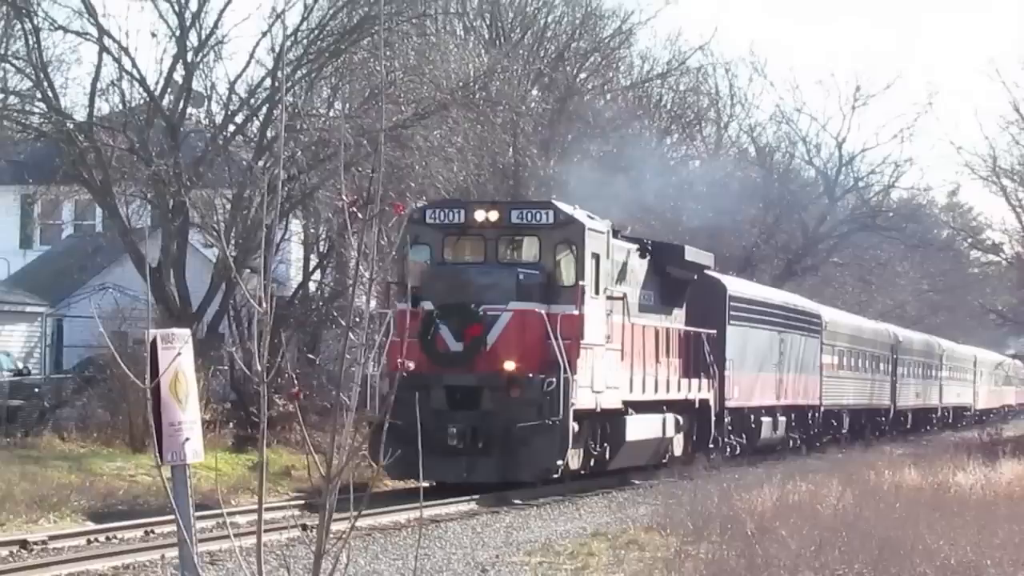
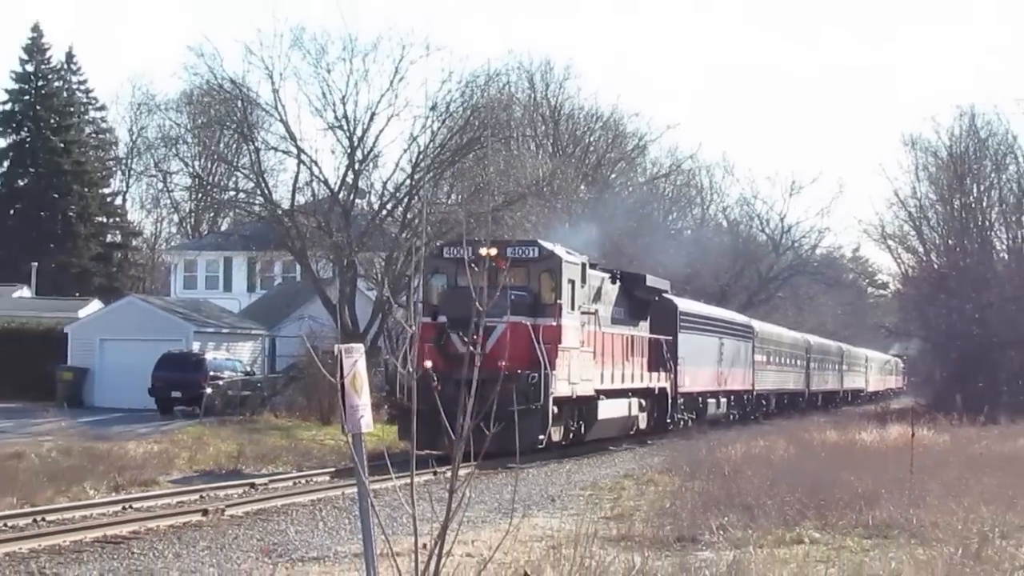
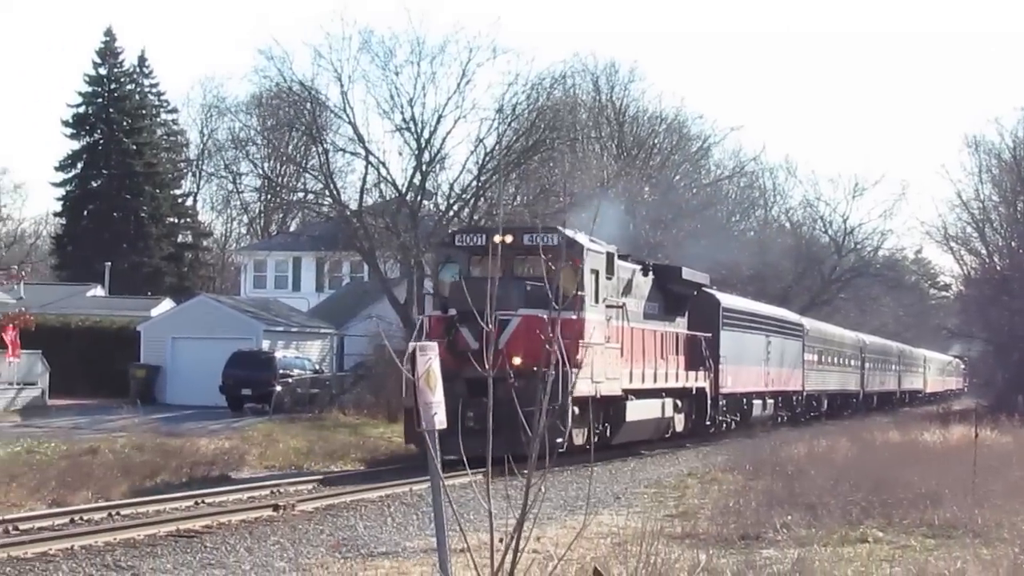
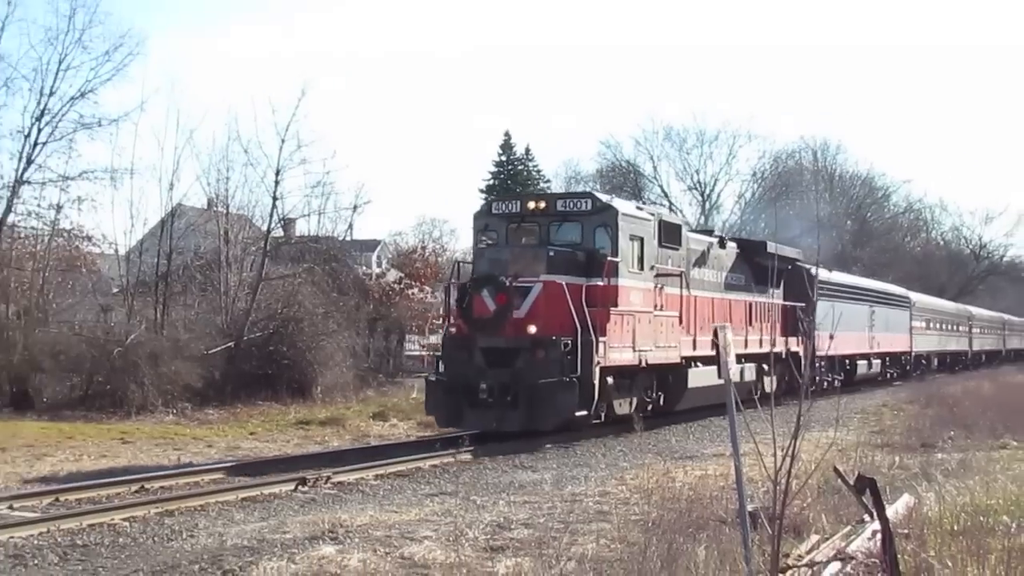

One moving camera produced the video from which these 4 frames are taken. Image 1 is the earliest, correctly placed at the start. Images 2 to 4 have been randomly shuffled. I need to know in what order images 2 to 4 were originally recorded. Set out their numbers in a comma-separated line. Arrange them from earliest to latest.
2, 3, 4
